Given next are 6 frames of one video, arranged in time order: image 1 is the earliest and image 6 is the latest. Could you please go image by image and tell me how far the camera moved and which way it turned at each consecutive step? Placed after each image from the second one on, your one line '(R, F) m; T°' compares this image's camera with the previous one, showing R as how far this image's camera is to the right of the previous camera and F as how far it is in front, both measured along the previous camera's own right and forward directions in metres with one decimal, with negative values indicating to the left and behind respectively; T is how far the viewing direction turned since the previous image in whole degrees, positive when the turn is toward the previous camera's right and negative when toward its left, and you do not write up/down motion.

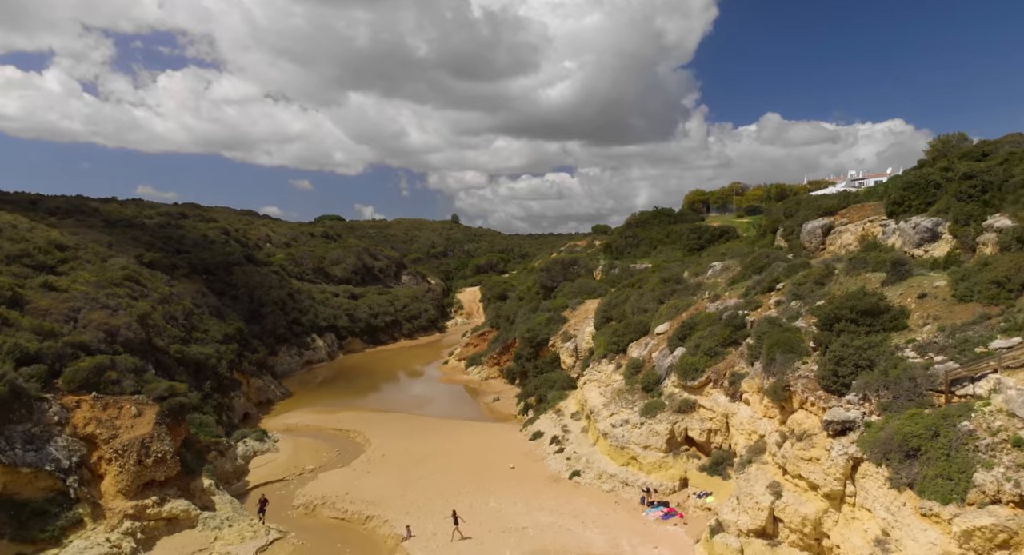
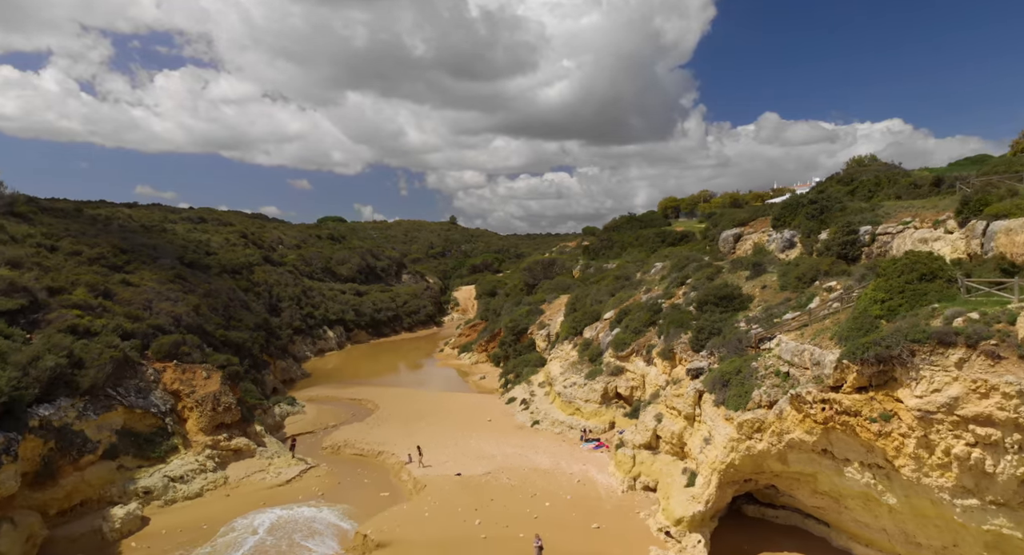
(+0.9, -5.4) m; 0°
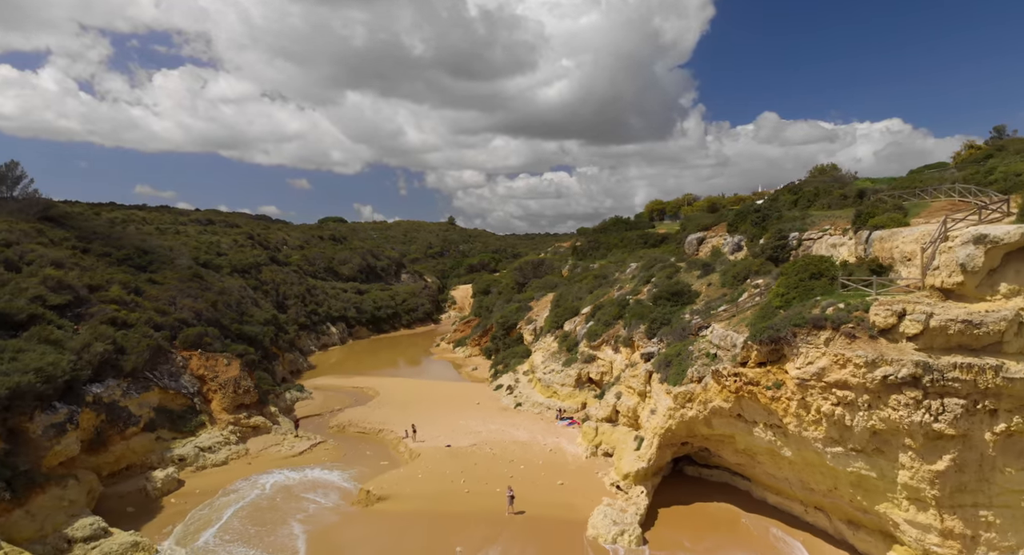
(+0.6, -2.9) m; 0°
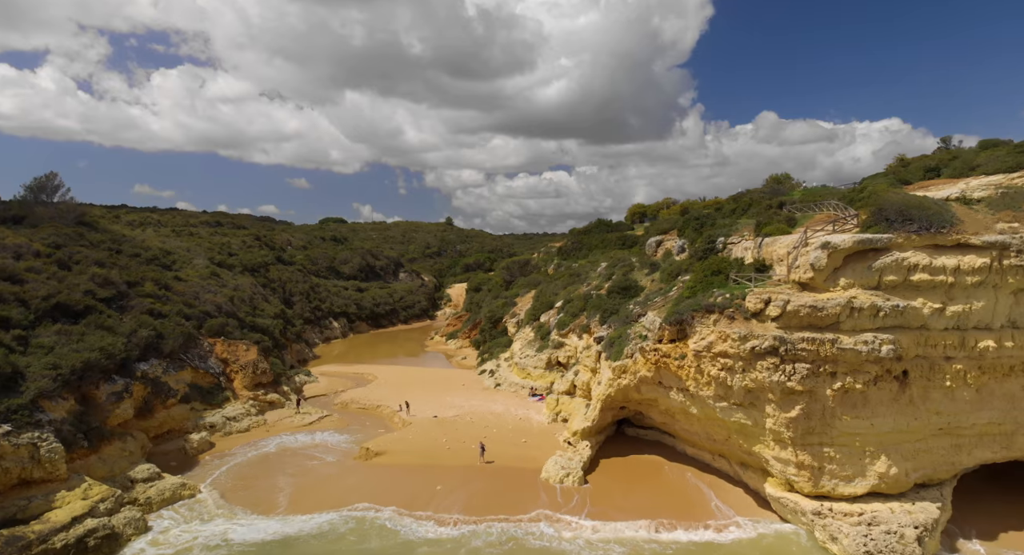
(+1.0, -4.0) m; 0°
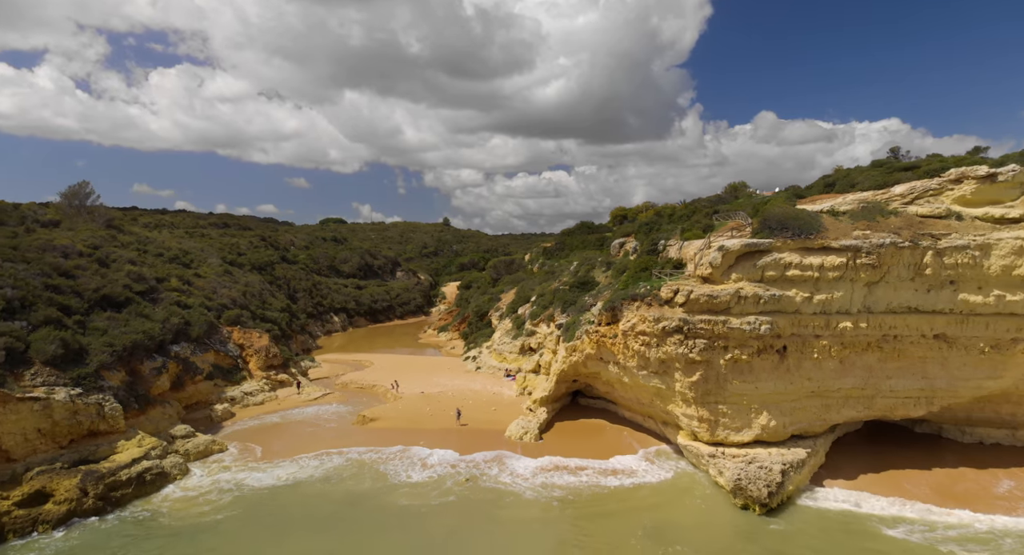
(+1.2, -4.4) m; 0°
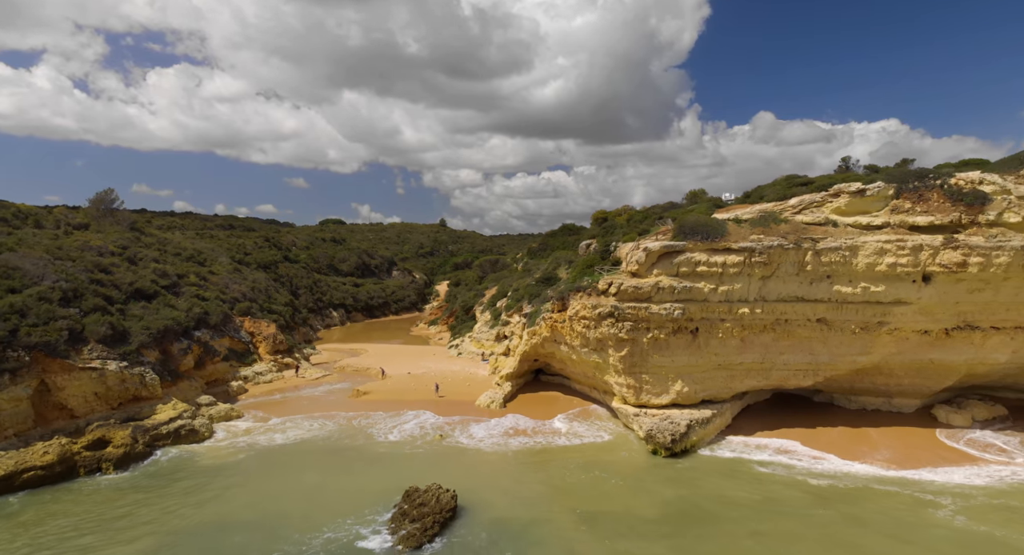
(+1.5, -4.8) m; 0°
